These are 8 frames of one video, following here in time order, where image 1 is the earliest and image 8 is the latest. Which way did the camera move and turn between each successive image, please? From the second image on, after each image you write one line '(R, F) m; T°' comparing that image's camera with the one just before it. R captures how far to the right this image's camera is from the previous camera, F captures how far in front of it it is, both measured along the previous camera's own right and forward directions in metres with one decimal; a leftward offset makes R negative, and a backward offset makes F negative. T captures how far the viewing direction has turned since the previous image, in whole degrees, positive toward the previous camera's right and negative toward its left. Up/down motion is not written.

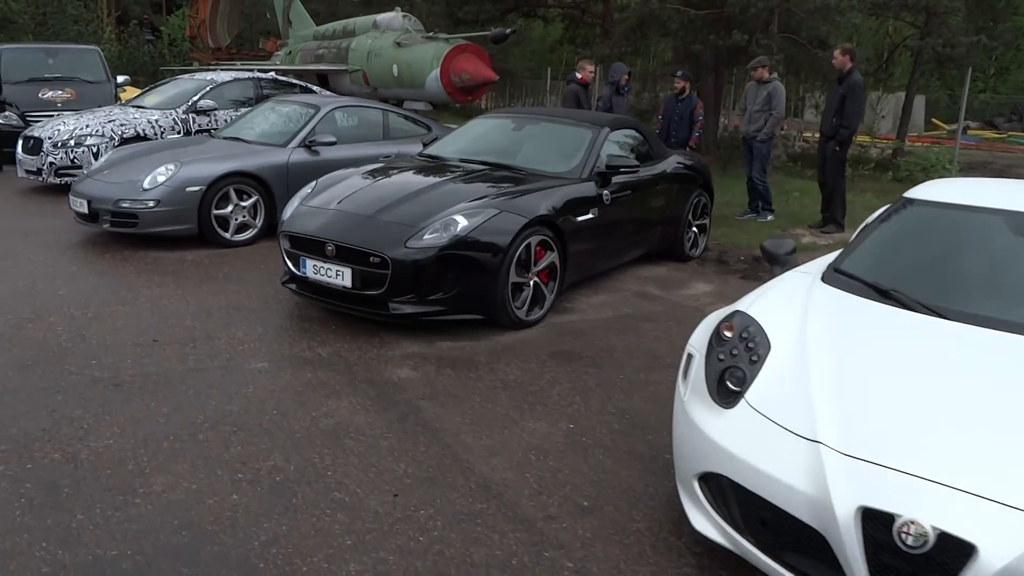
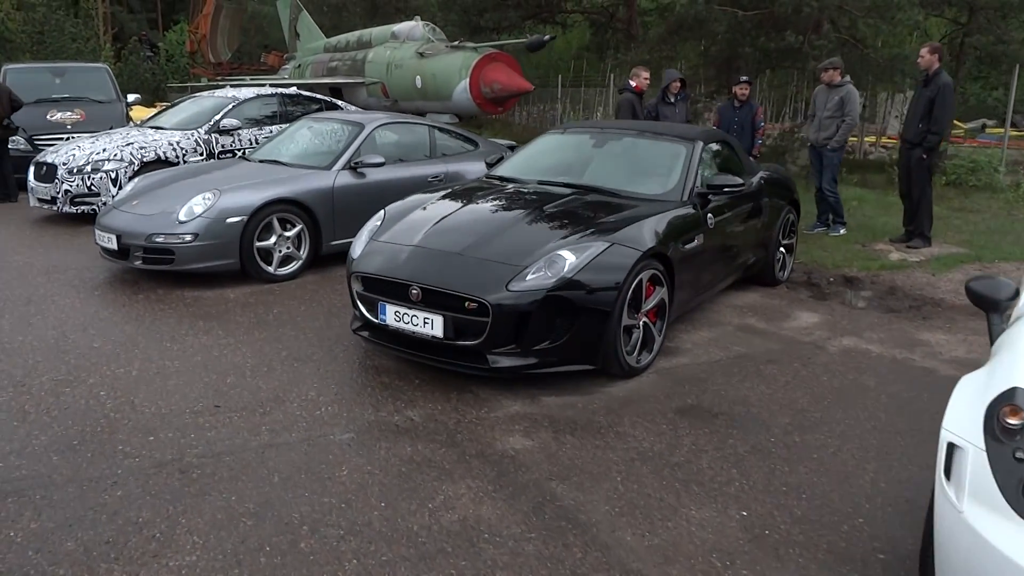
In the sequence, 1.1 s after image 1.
(-0.6, +0.7) m; 0°
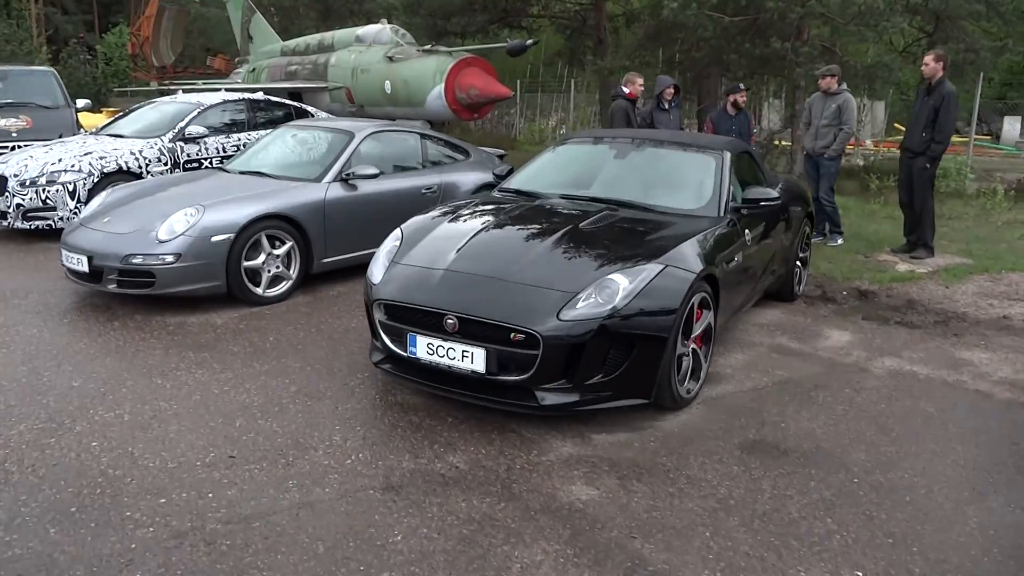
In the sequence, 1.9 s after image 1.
(-0.5, +0.4) m; +4°
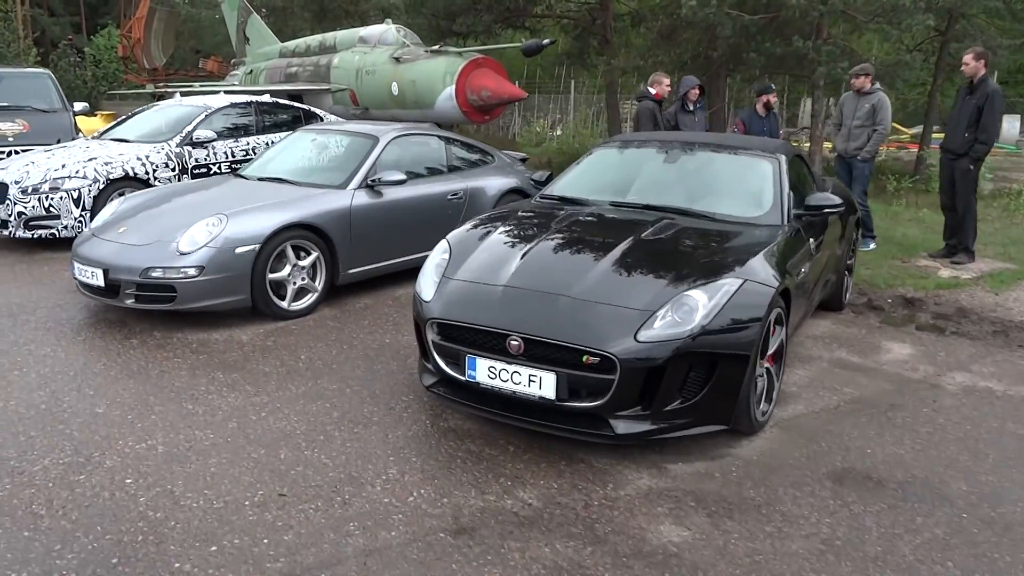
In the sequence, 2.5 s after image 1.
(-0.3, +0.3) m; +1°
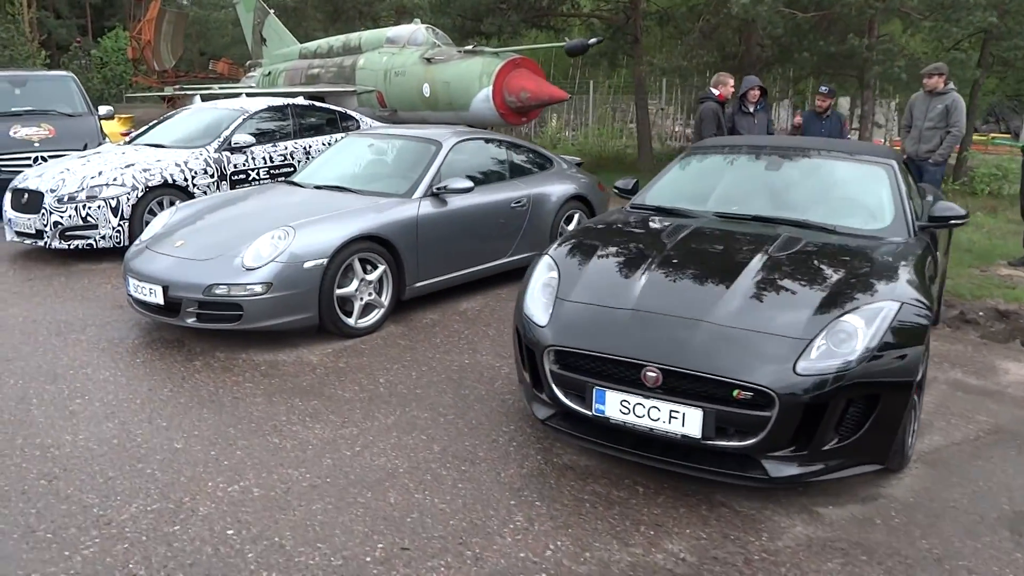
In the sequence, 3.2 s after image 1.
(-0.5, +0.3) m; 0°
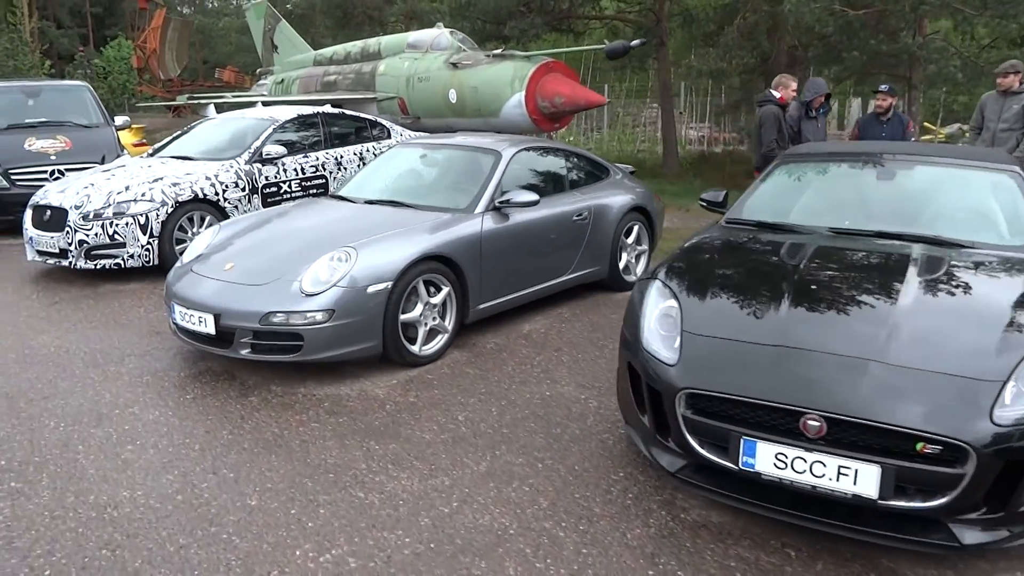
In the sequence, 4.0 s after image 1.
(-0.5, +0.4) m; 0°
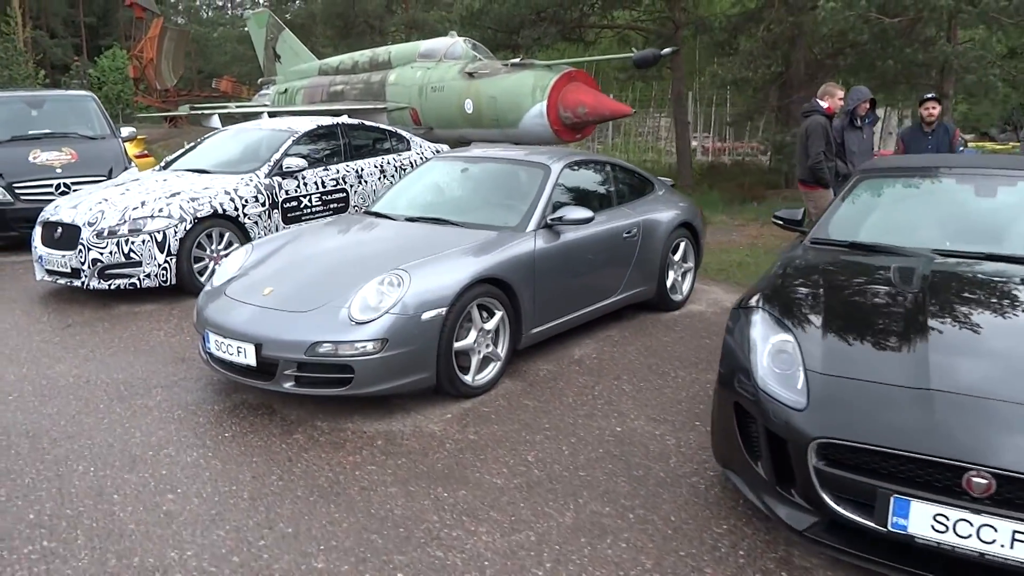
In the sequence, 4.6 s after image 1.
(-0.4, +0.3) m; +1°
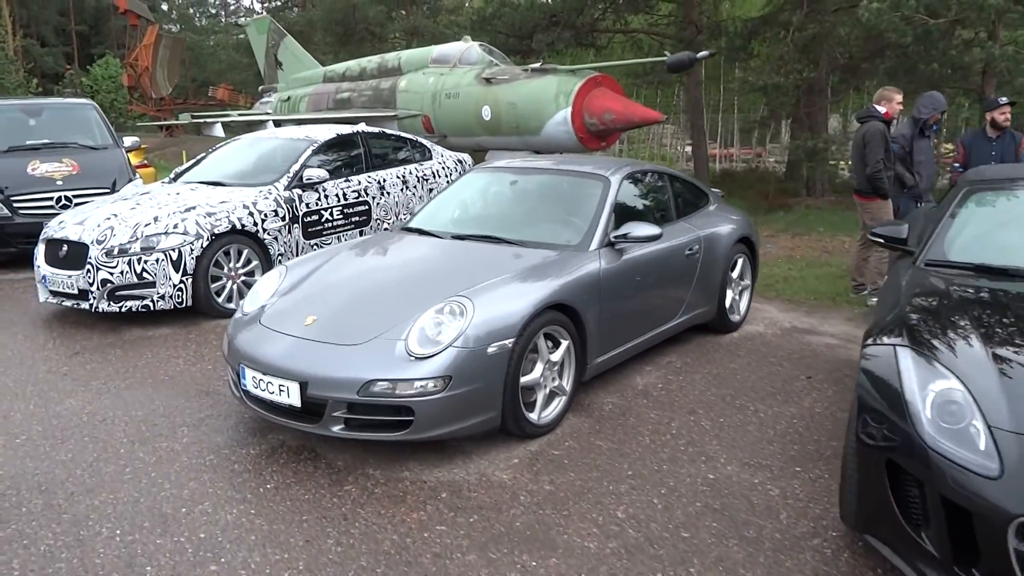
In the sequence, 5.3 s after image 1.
(-0.4, +0.5) m; +1°
